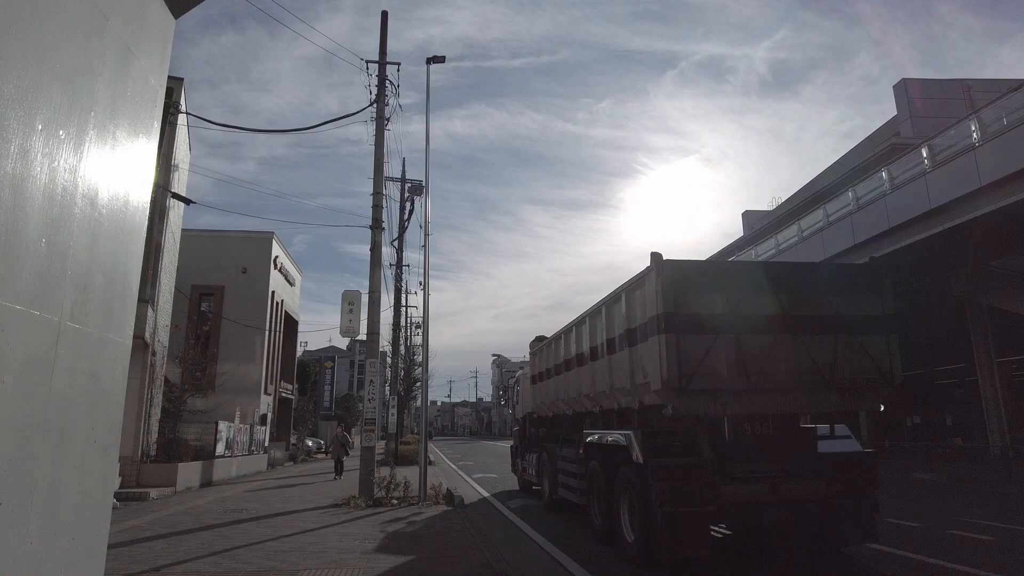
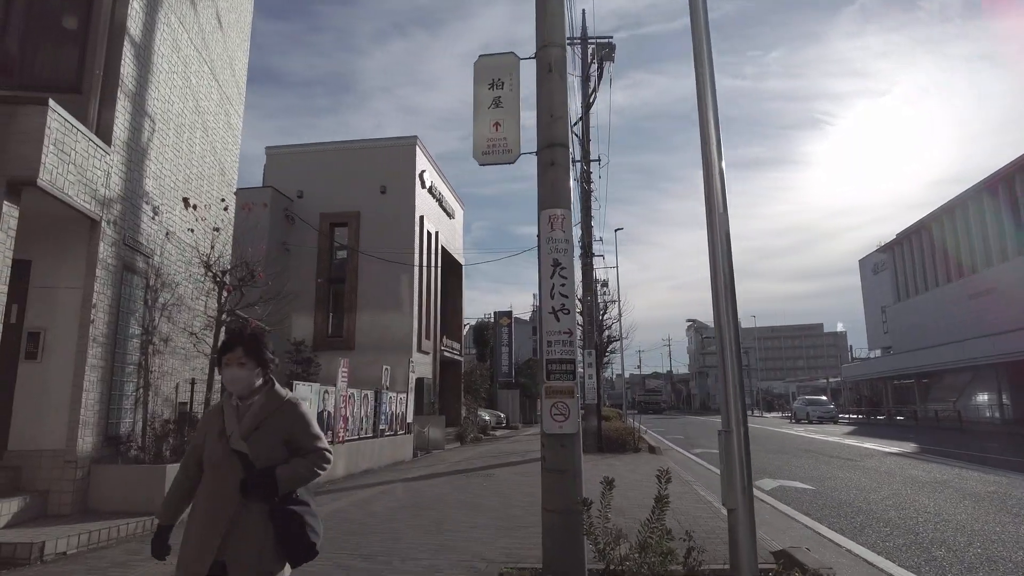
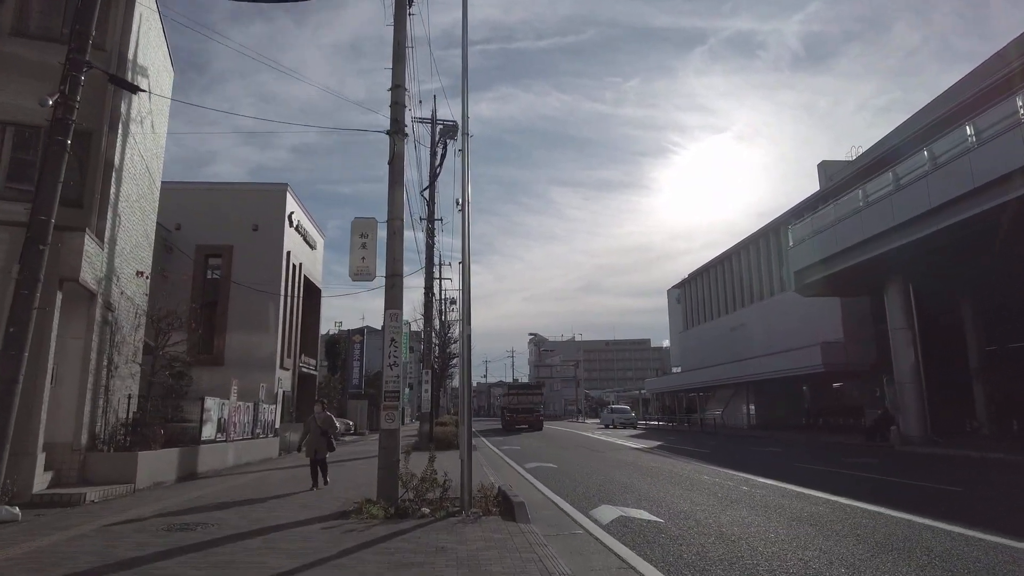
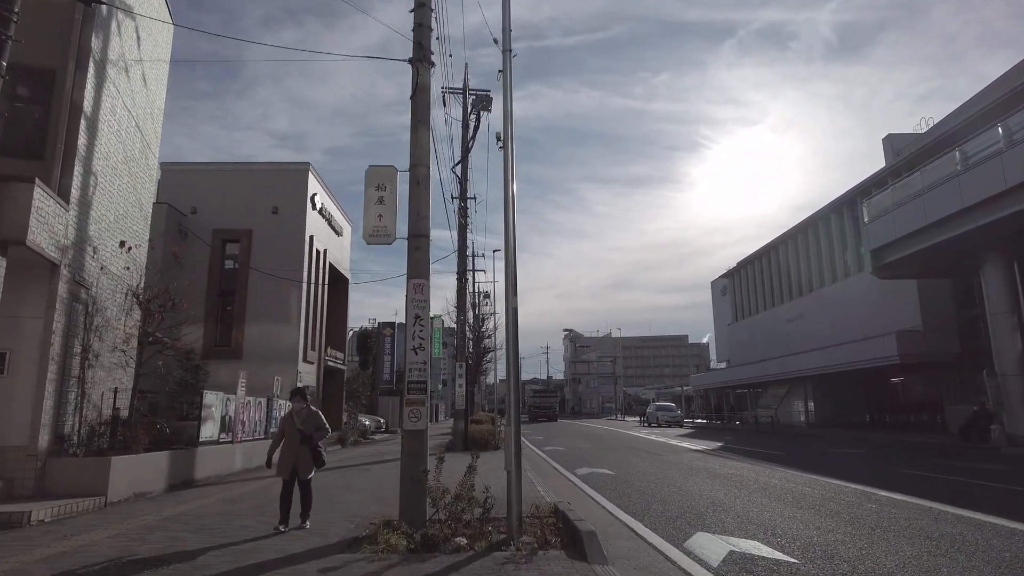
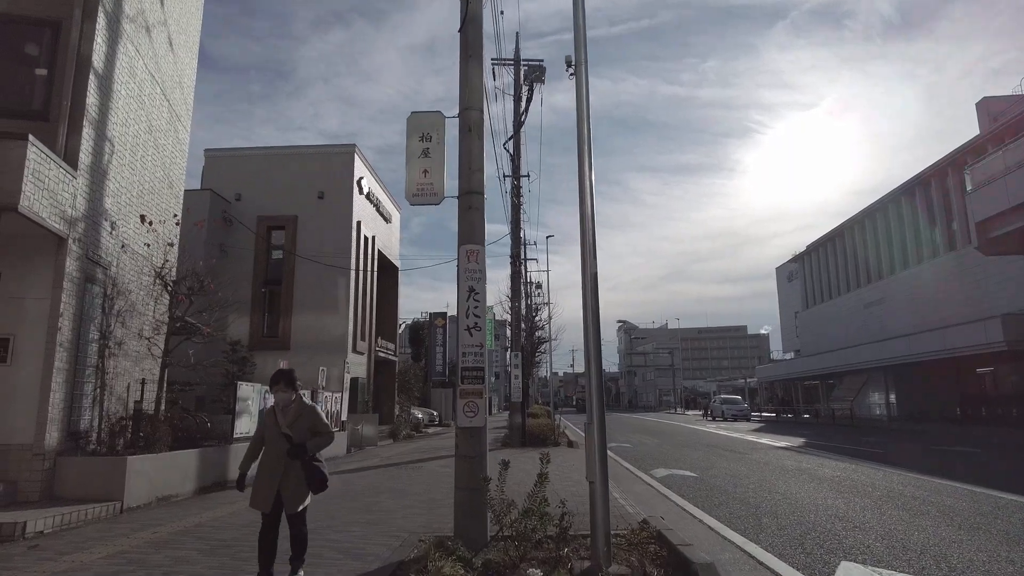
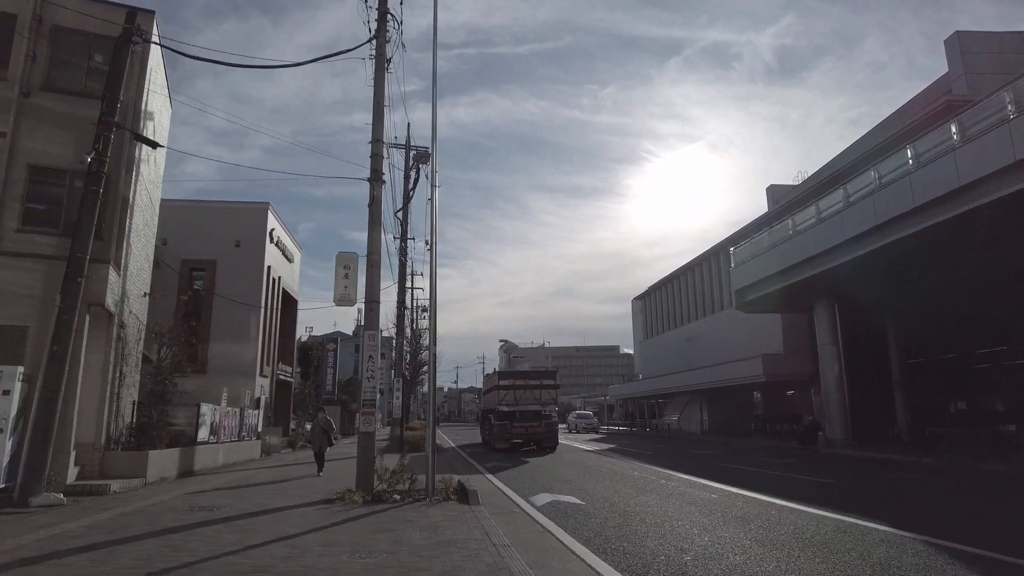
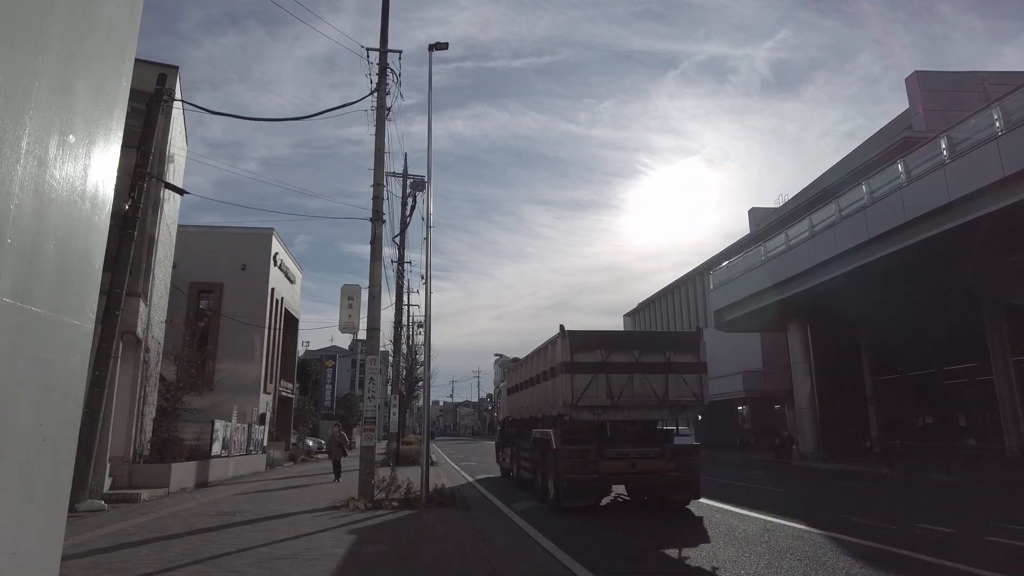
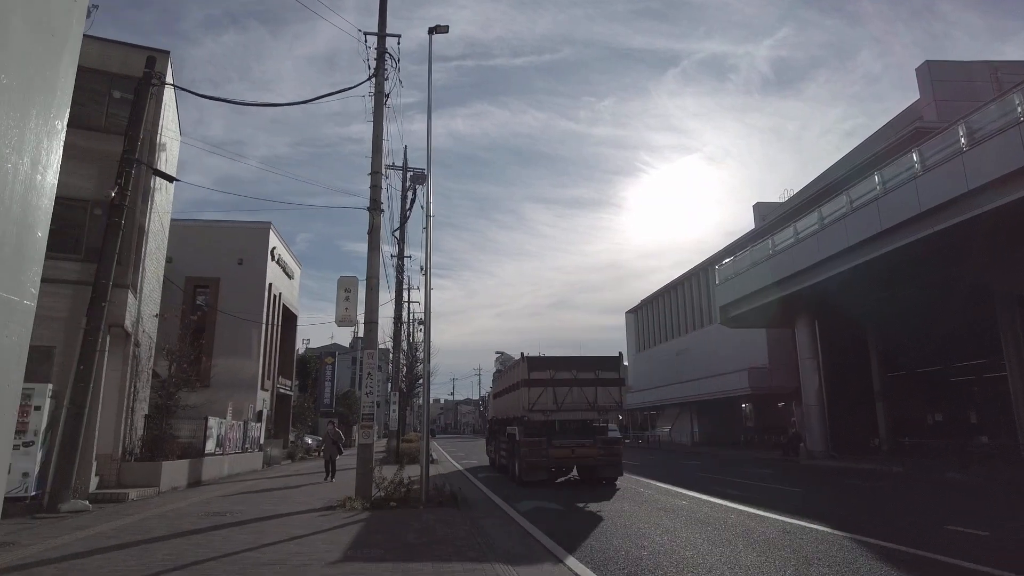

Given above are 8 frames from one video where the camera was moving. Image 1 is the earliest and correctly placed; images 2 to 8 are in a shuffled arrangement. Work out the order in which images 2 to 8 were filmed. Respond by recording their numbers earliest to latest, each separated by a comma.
7, 8, 6, 3, 4, 5, 2
